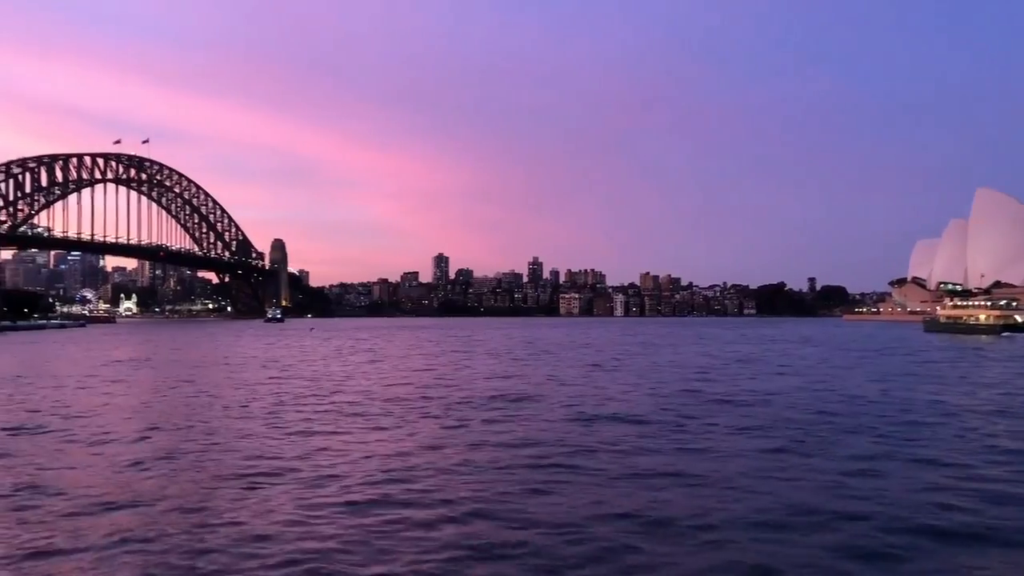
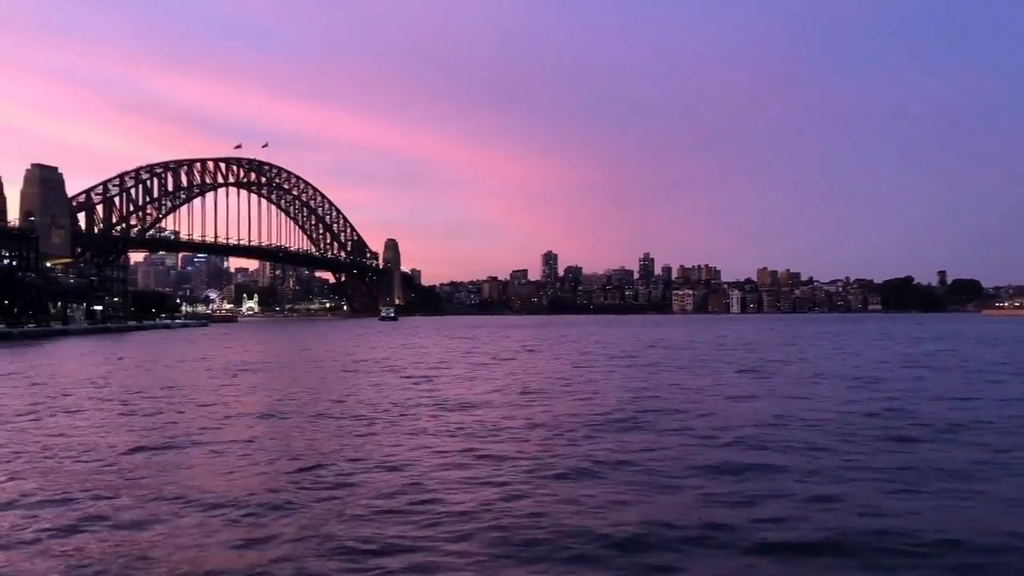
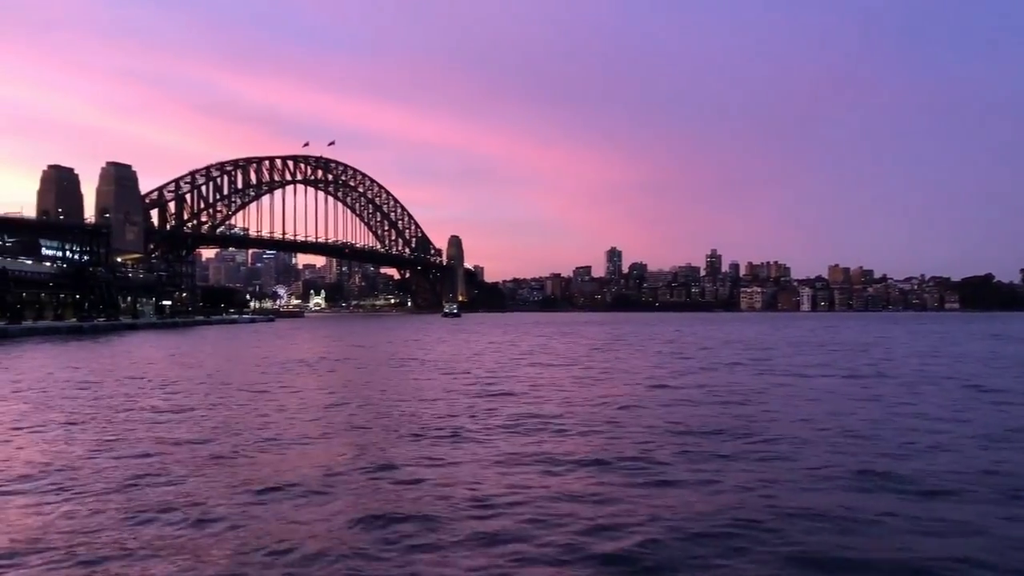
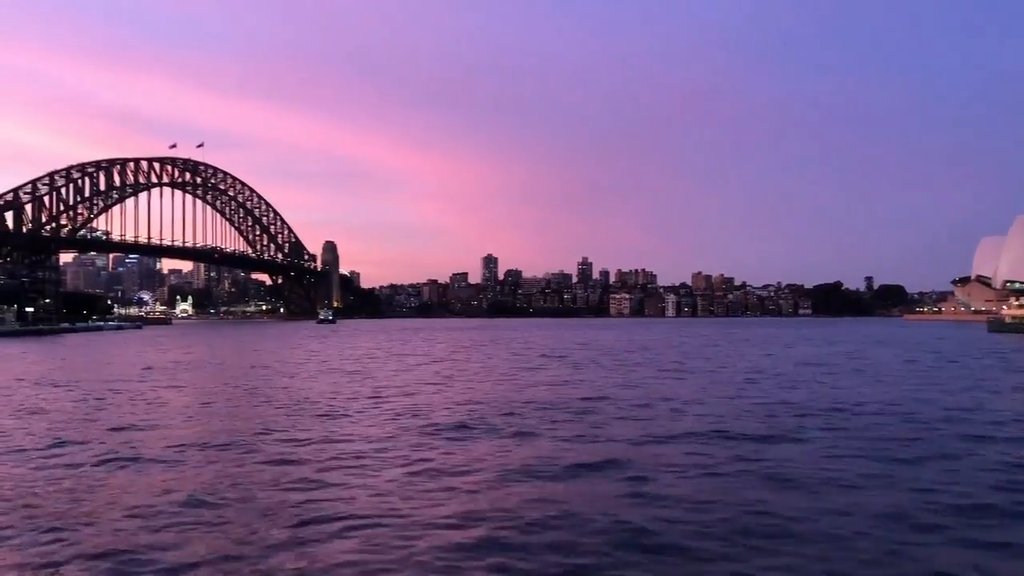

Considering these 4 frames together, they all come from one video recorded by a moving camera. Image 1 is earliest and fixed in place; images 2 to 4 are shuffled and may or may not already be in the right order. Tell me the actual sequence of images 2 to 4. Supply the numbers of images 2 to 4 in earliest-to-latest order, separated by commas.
4, 2, 3
